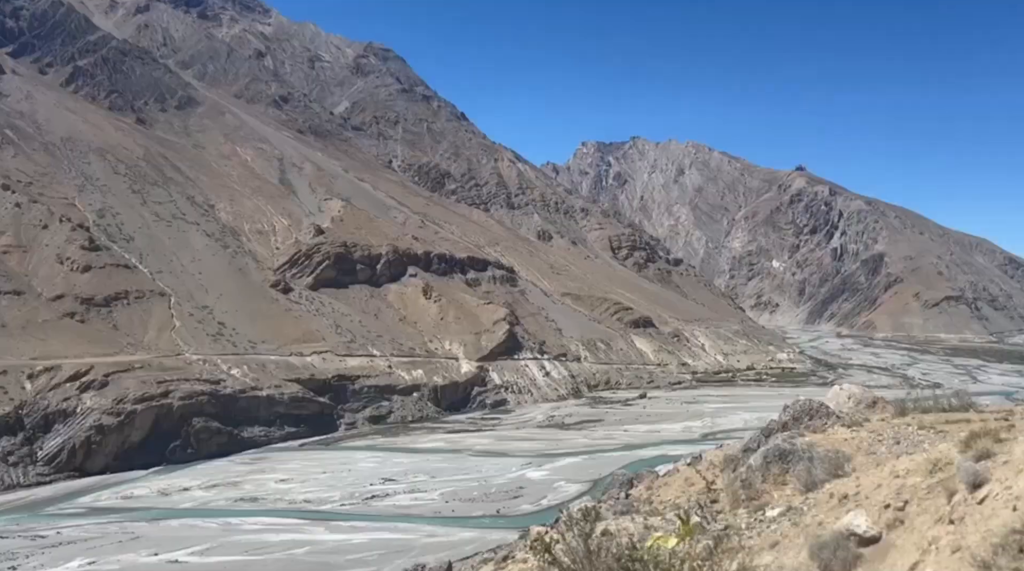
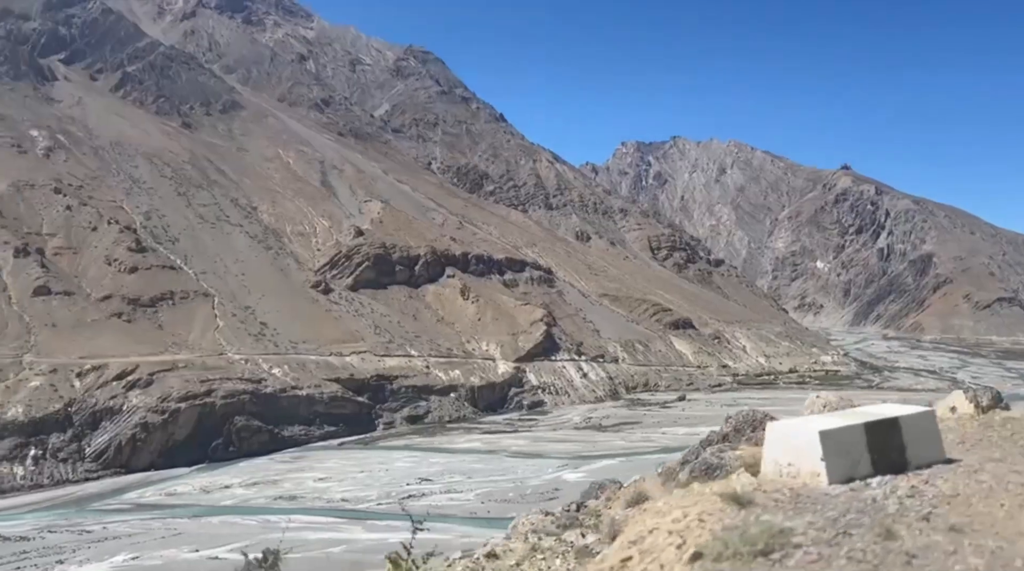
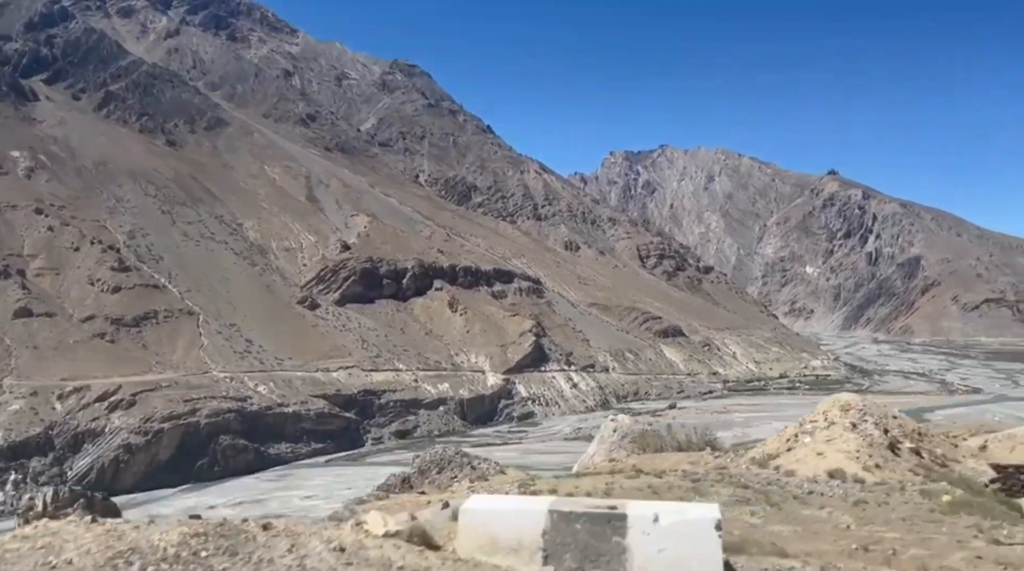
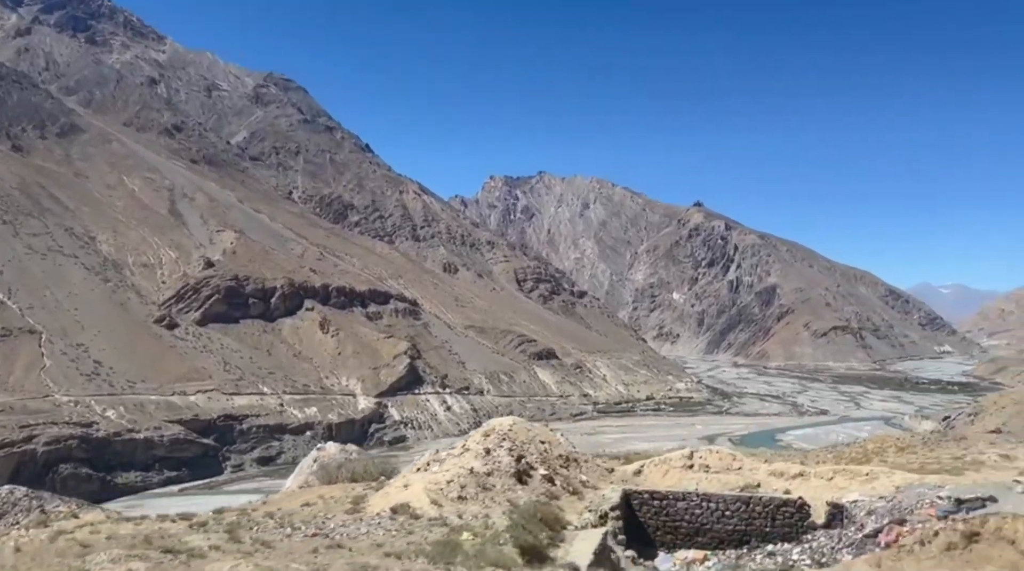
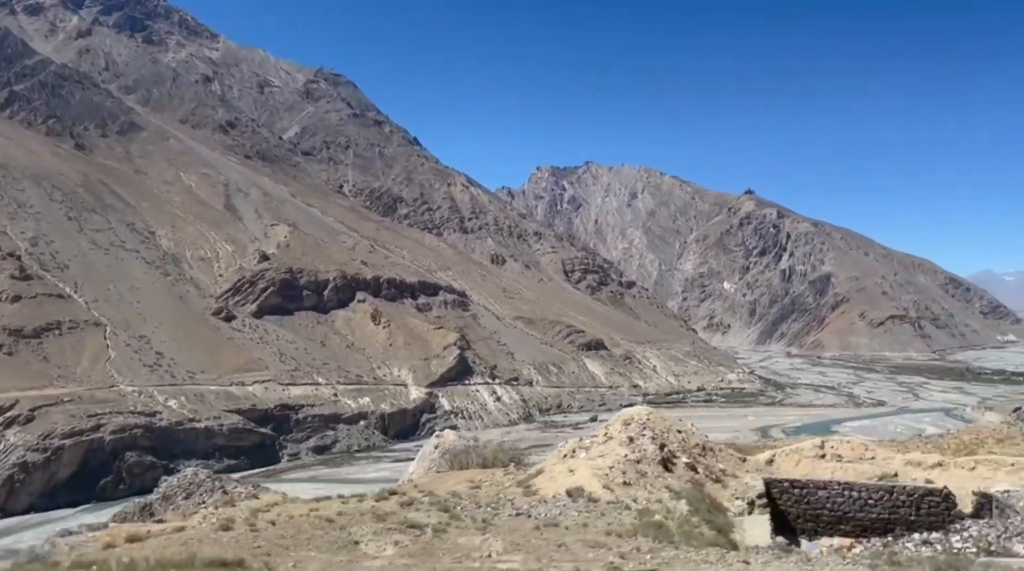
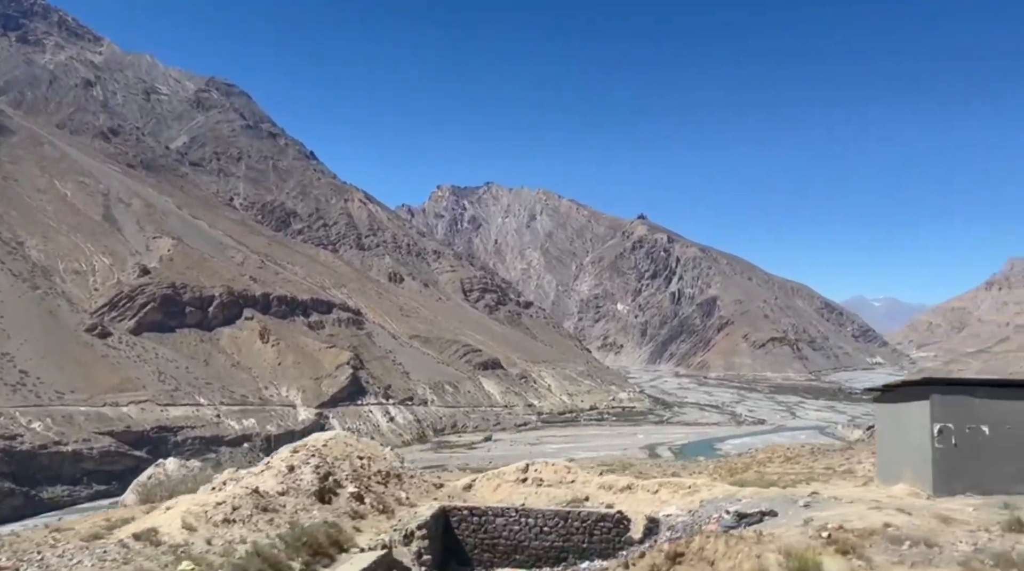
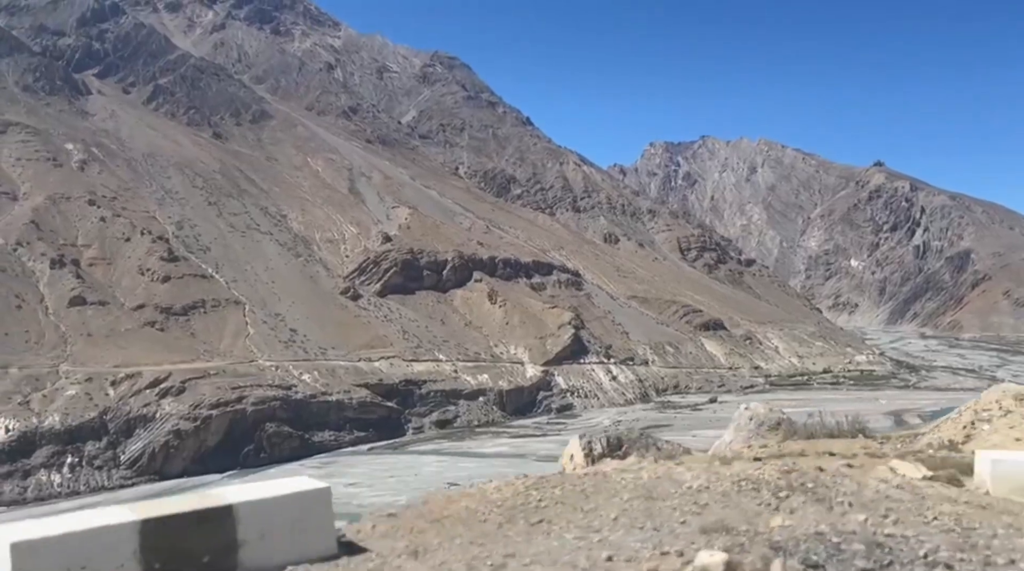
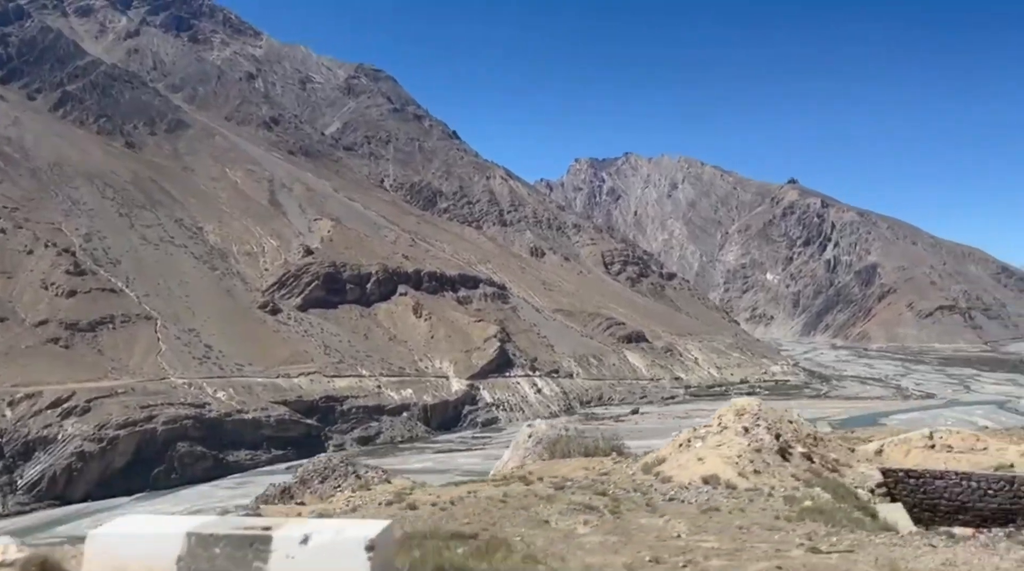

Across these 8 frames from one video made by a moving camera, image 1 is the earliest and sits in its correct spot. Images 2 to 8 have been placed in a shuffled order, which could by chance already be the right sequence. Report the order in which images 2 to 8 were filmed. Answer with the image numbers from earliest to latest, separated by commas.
2, 7, 3, 8, 5, 4, 6
